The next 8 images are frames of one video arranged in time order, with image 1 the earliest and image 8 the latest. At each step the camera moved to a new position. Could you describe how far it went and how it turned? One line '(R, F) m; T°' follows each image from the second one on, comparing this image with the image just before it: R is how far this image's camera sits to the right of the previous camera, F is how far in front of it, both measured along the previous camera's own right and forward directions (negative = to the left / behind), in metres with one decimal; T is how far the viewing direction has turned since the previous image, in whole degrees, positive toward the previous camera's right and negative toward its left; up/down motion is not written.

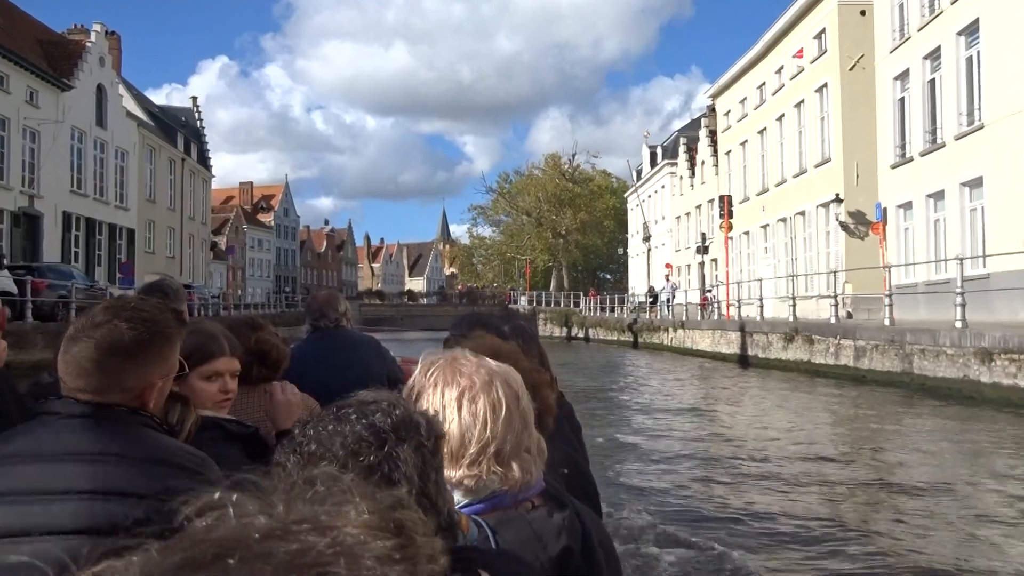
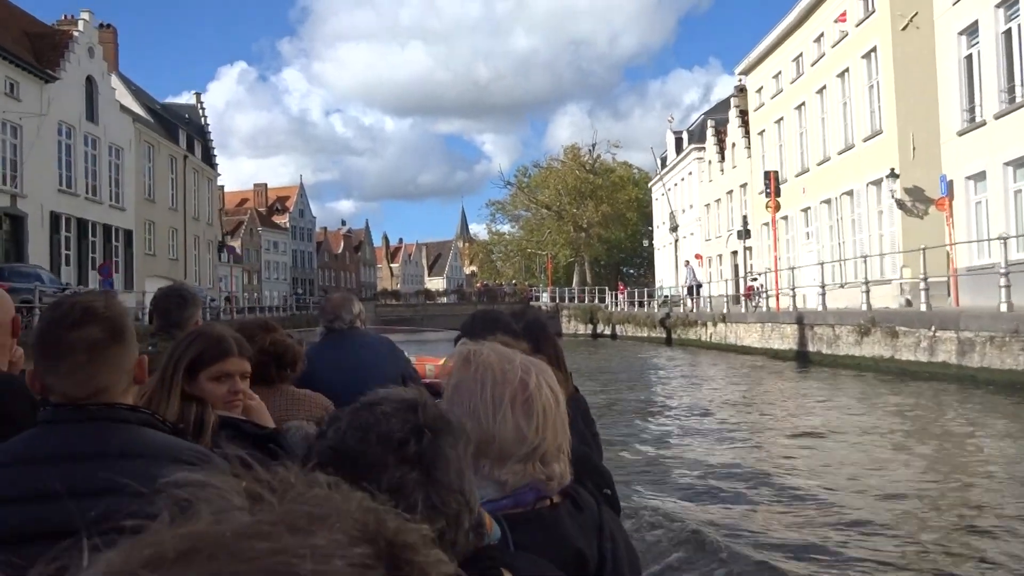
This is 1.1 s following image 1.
(0.0, +1.8) m; -2°
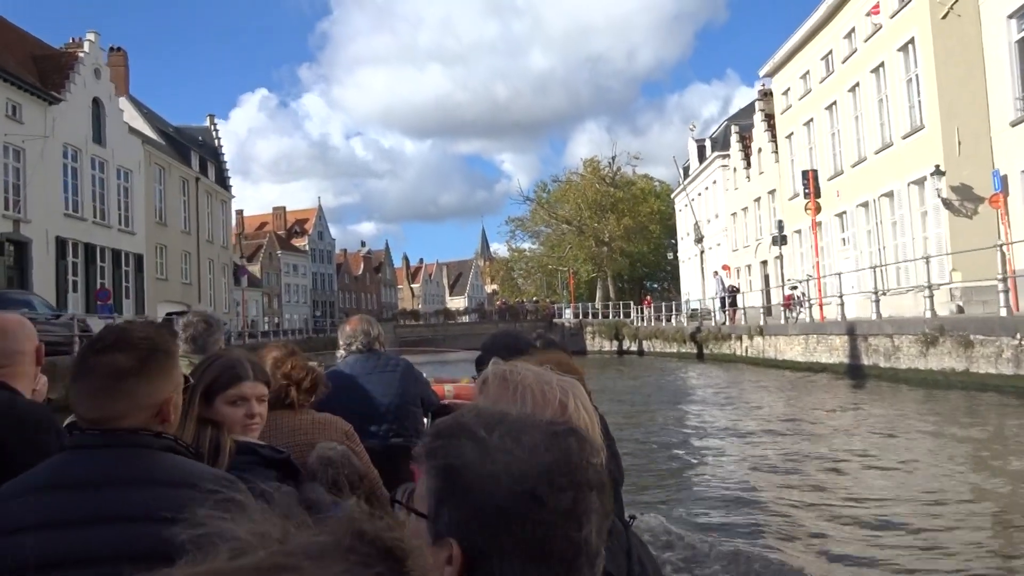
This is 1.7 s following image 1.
(0.0, +1.0) m; -2°
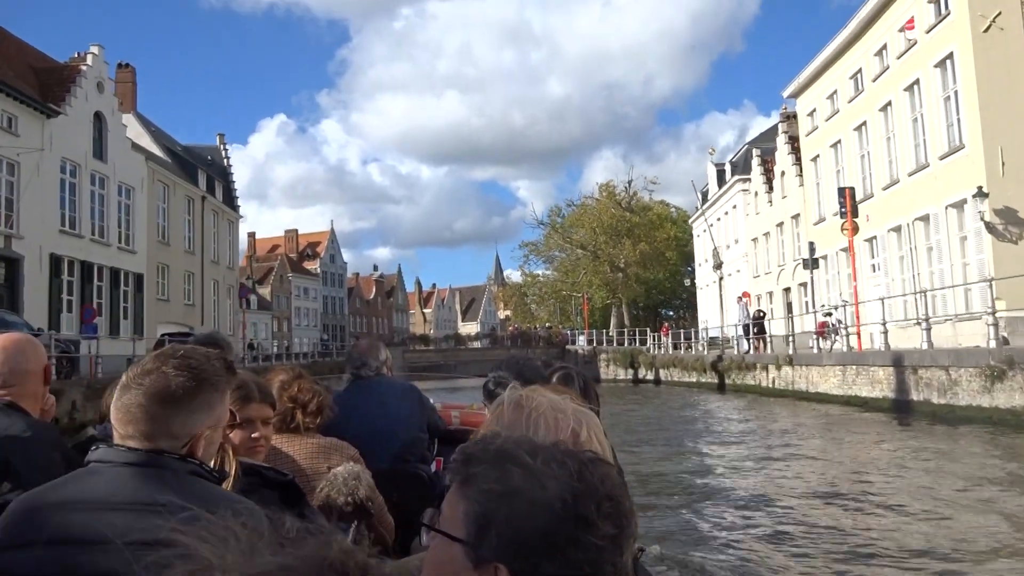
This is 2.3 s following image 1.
(+0.1, +1.0) m; -1°
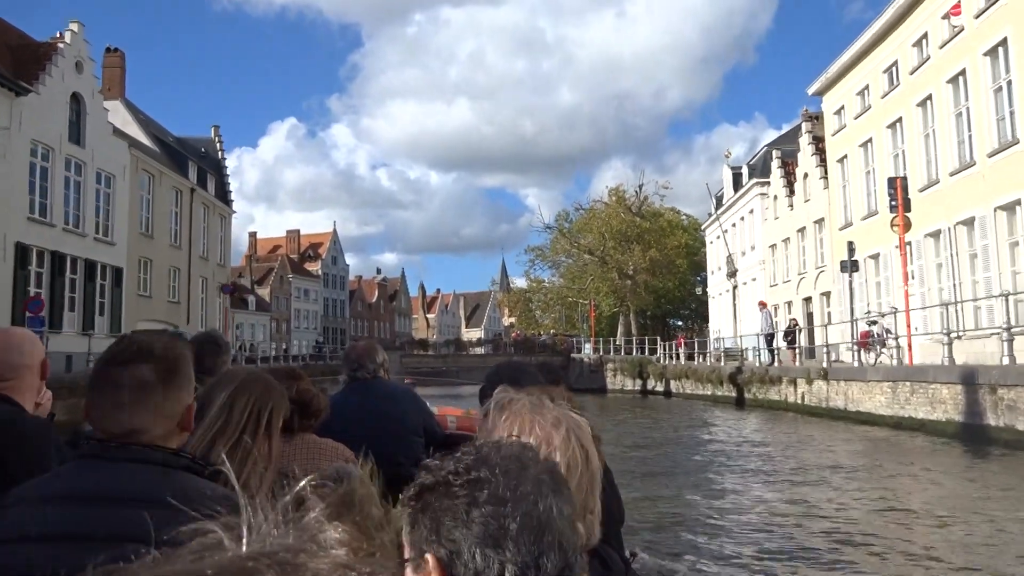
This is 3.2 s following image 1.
(+0.1, +1.6) m; 0°
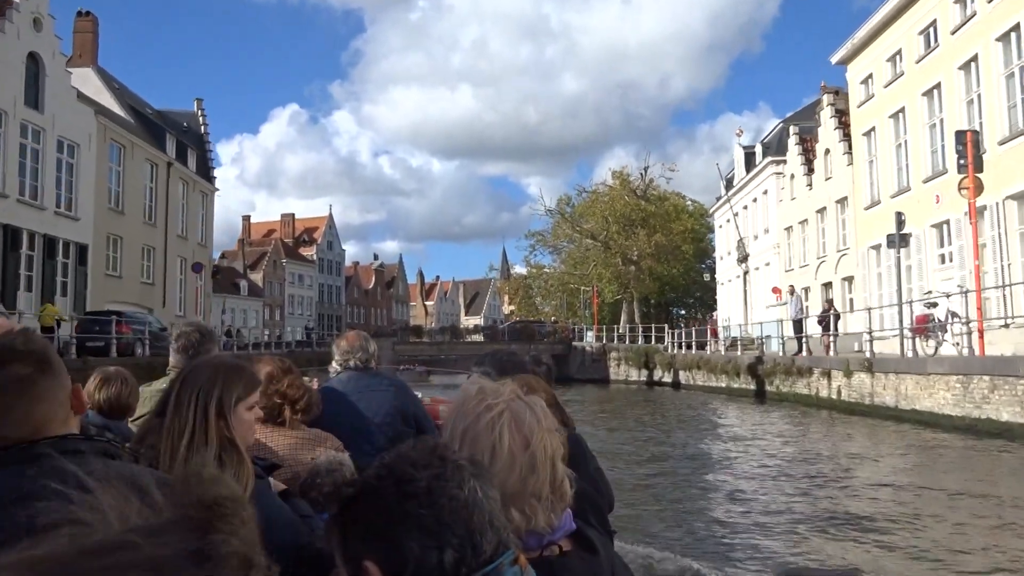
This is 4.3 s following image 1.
(+0.1, +1.8) m; 0°
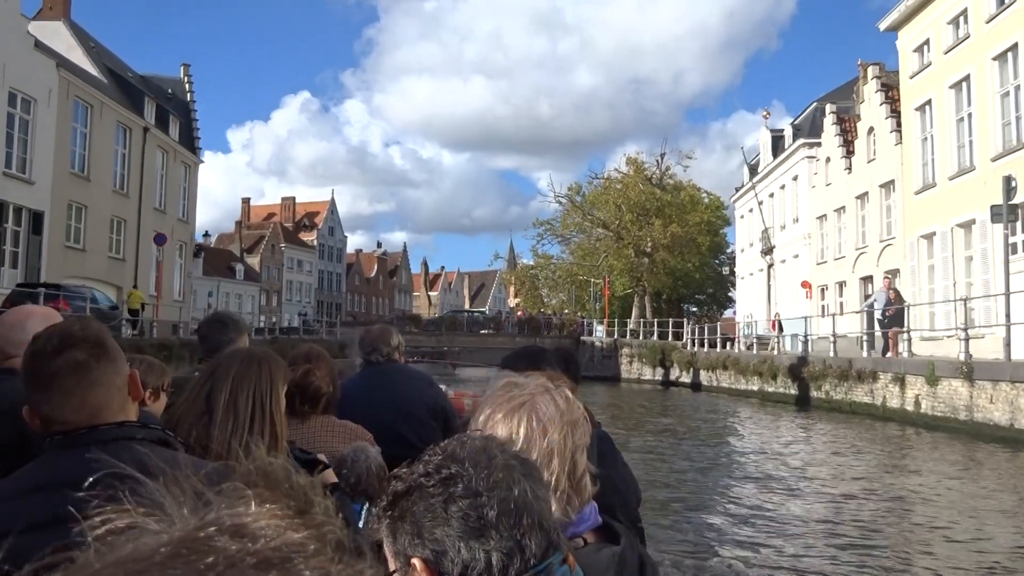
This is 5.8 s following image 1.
(+0.1, +2.3) m; -1°
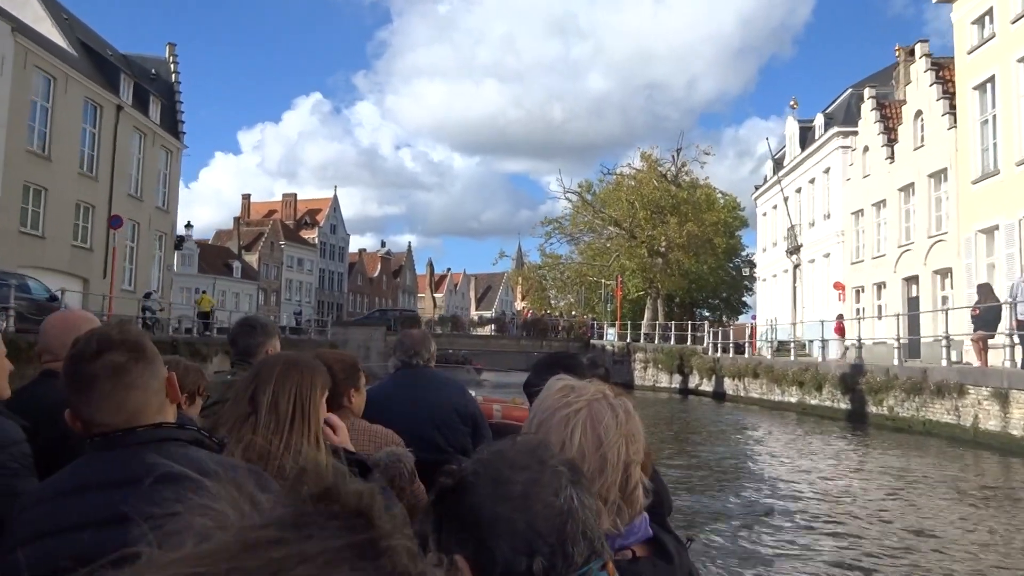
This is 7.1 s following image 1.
(+0.1, +2.1) m; -1°
